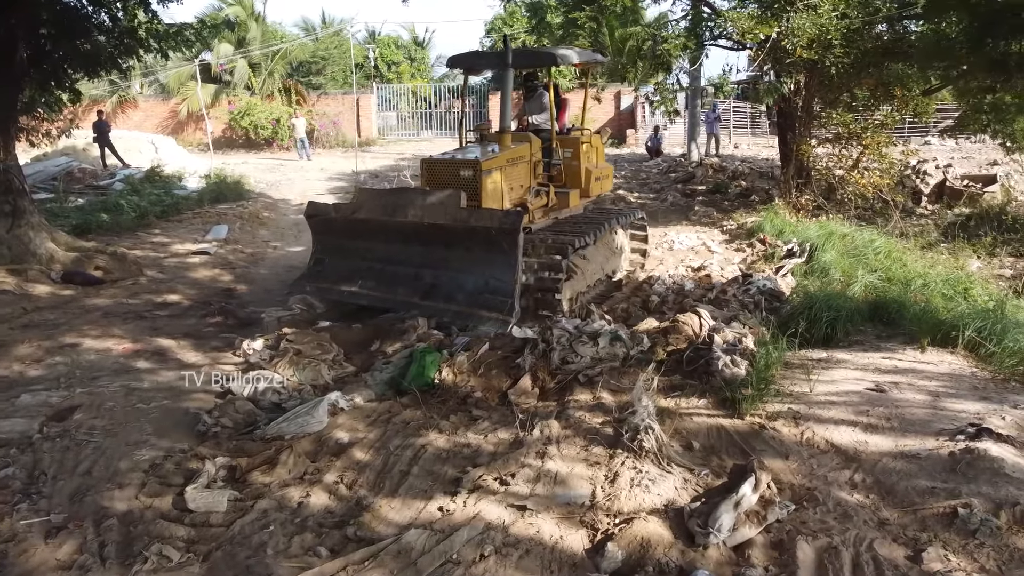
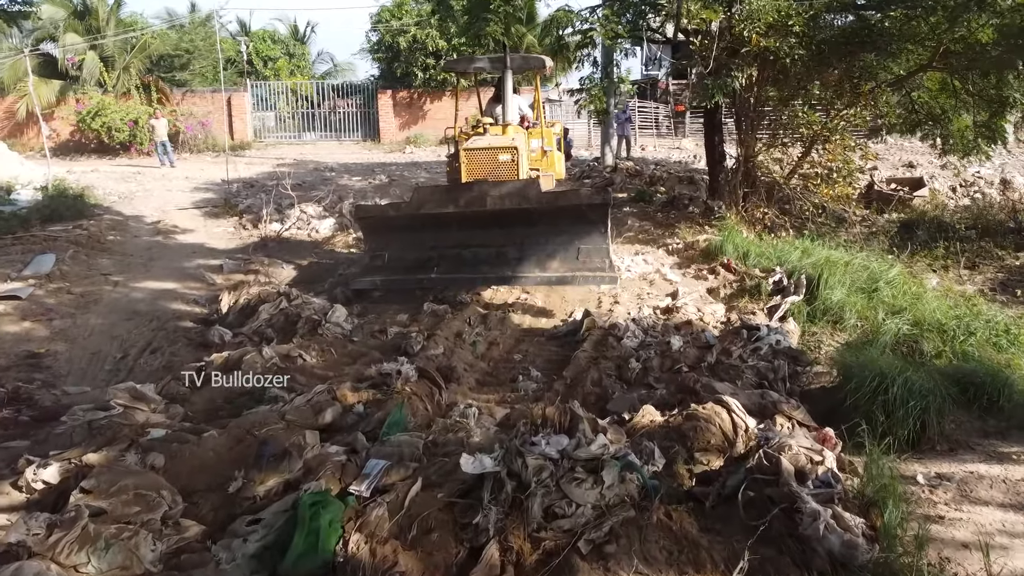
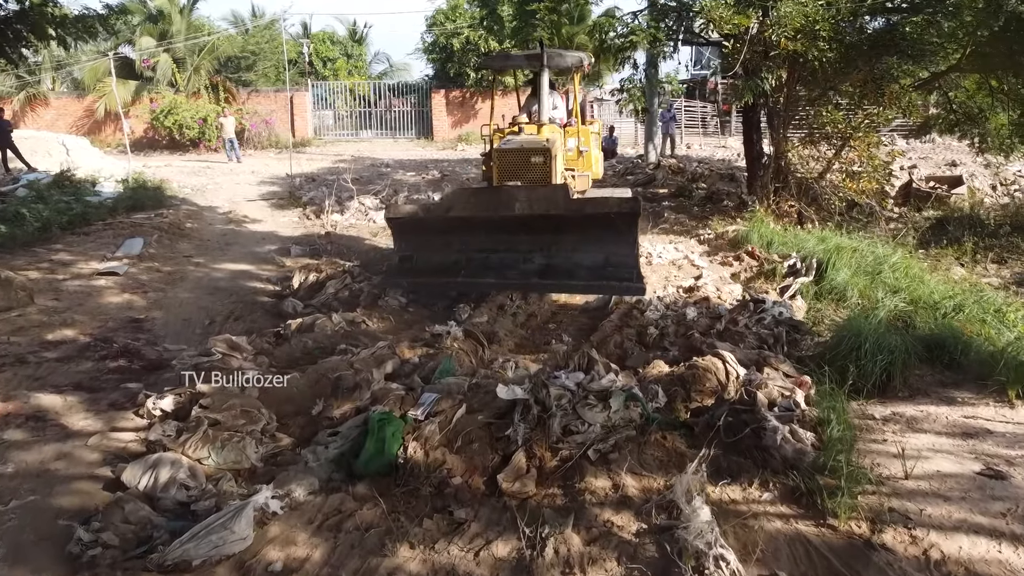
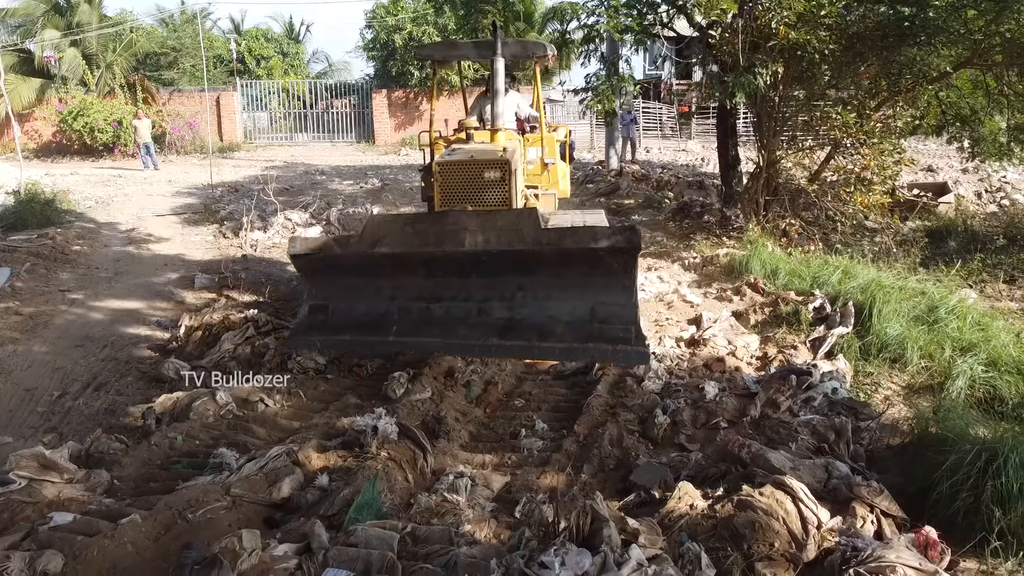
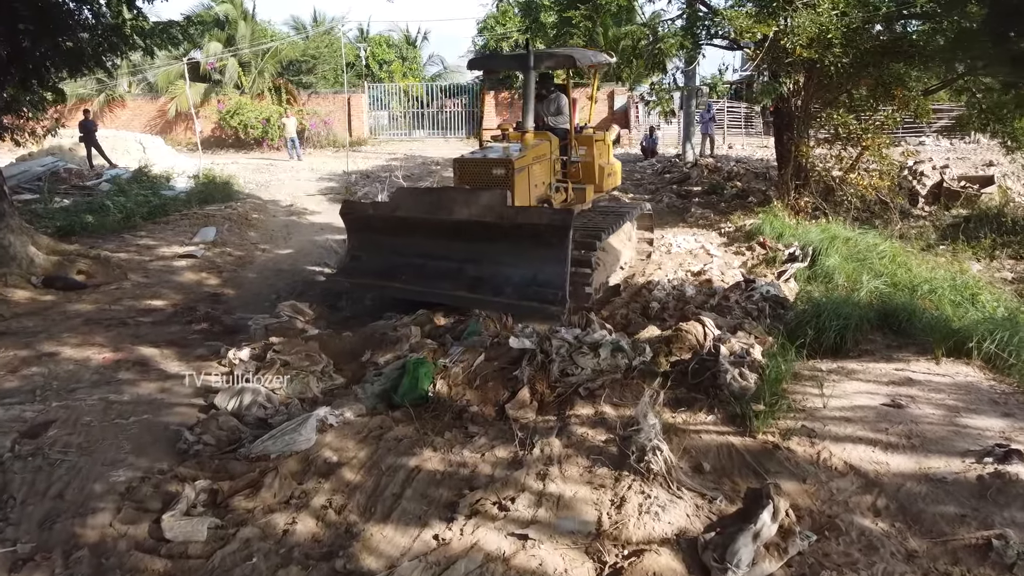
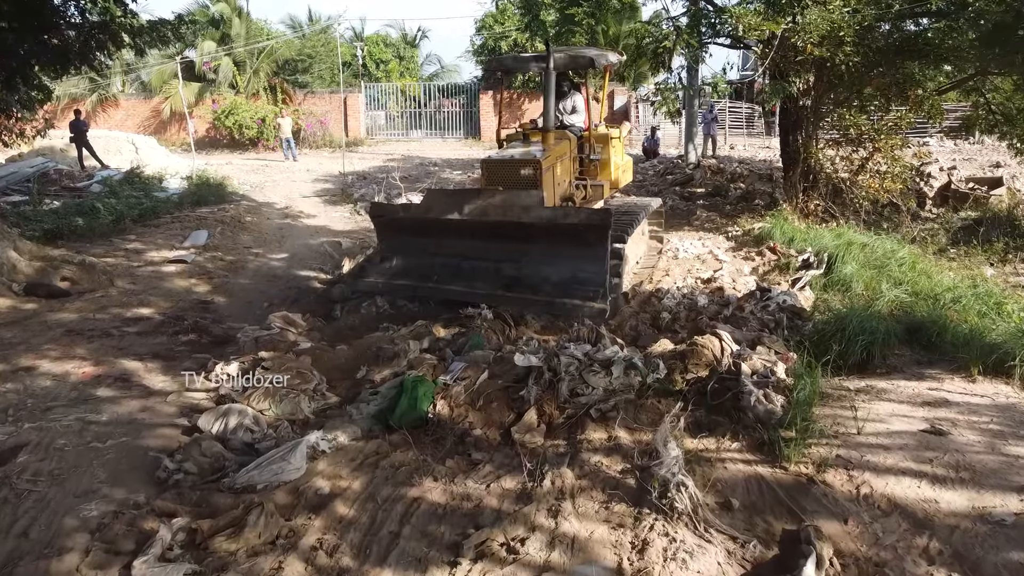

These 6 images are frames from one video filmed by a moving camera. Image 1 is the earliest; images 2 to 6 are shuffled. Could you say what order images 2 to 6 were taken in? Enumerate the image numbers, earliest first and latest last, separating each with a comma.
5, 6, 3, 2, 4
